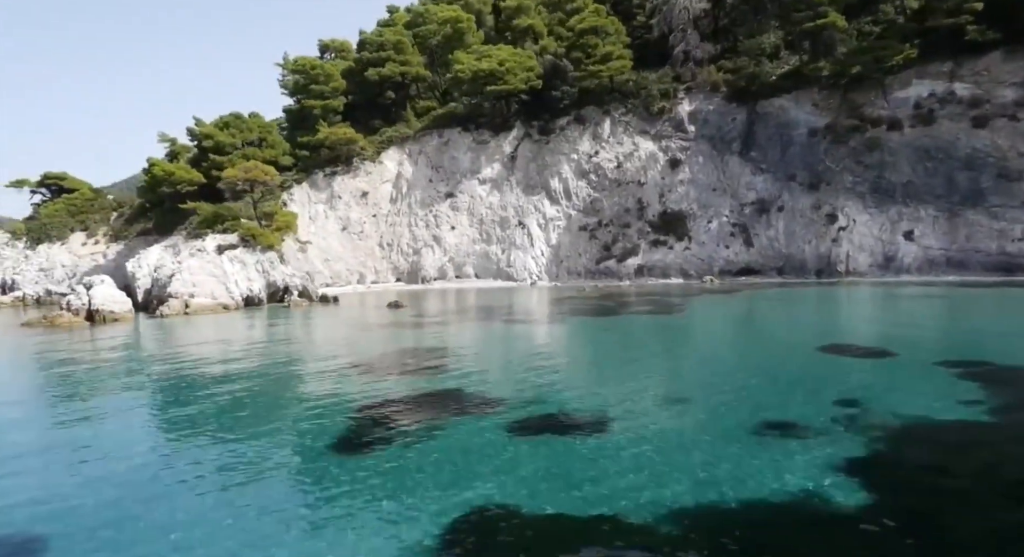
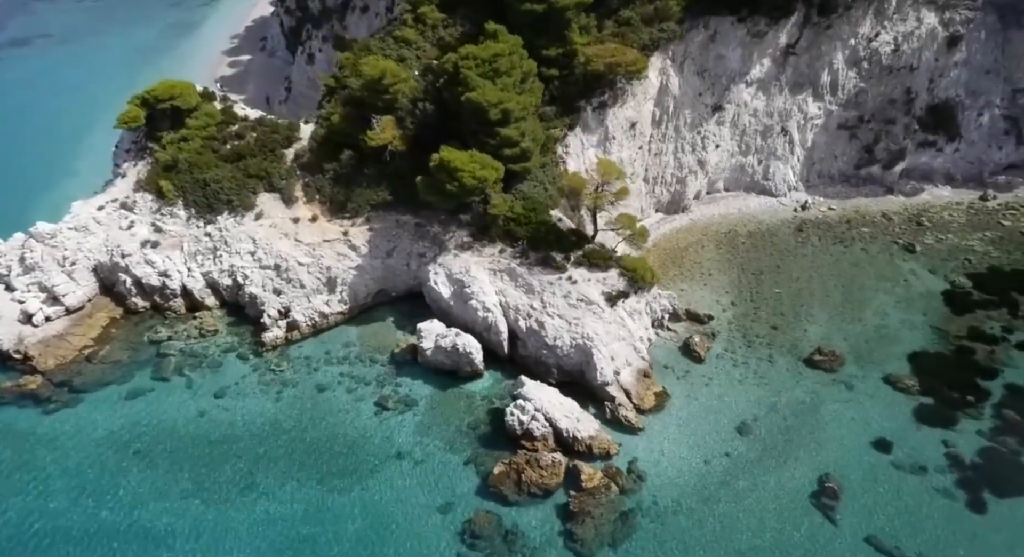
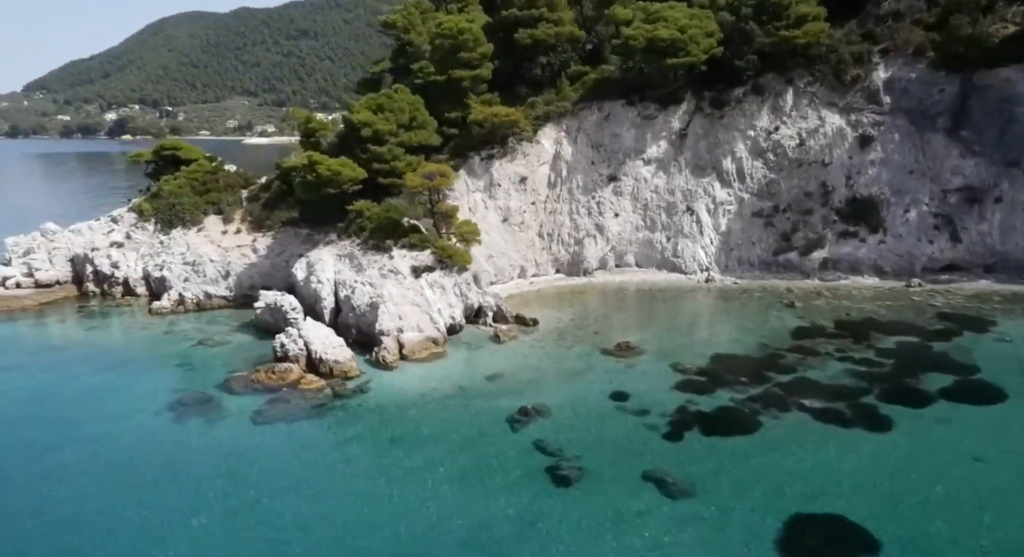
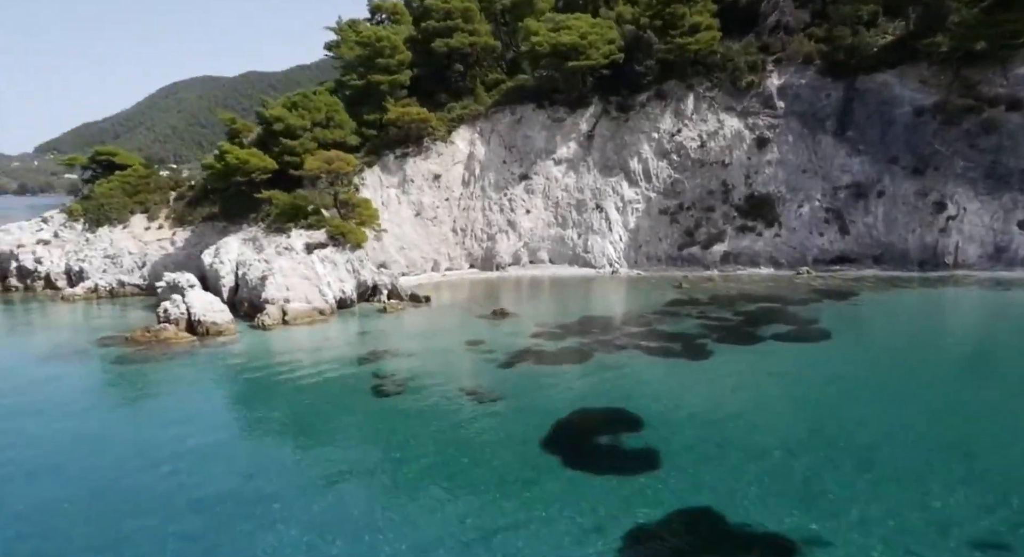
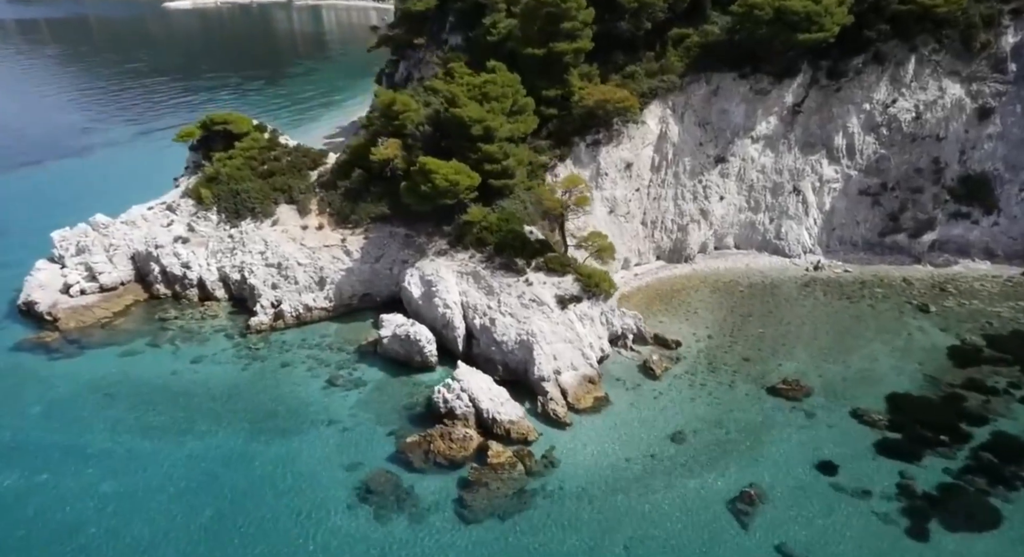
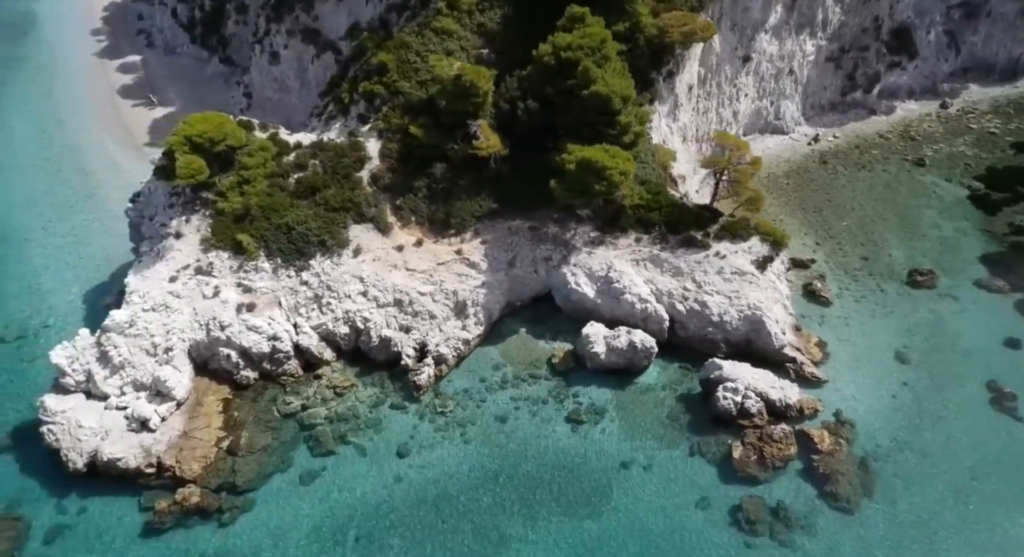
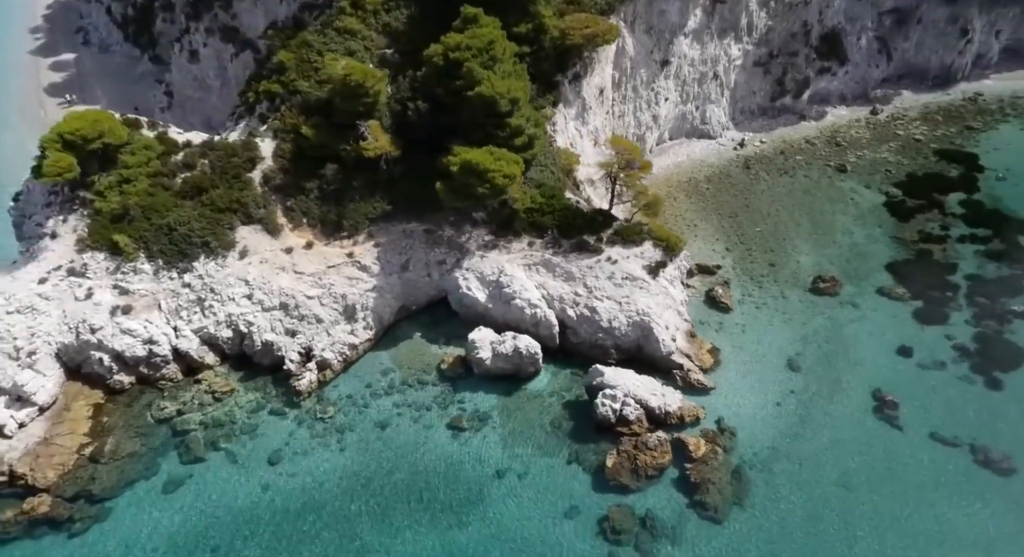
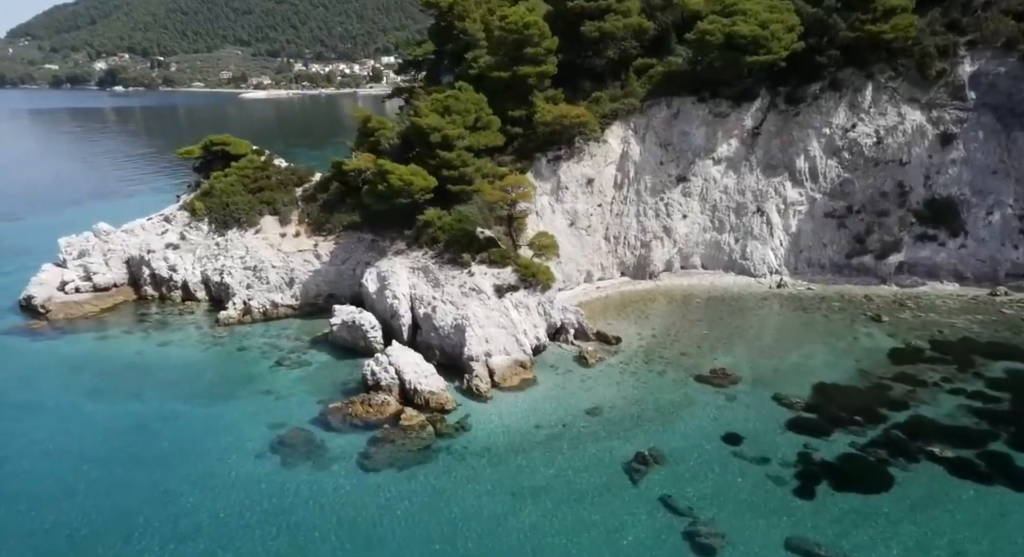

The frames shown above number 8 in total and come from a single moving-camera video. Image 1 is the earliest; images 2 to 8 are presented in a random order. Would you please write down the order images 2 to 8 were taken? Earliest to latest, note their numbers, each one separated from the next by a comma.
4, 3, 8, 5, 2, 7, 6
